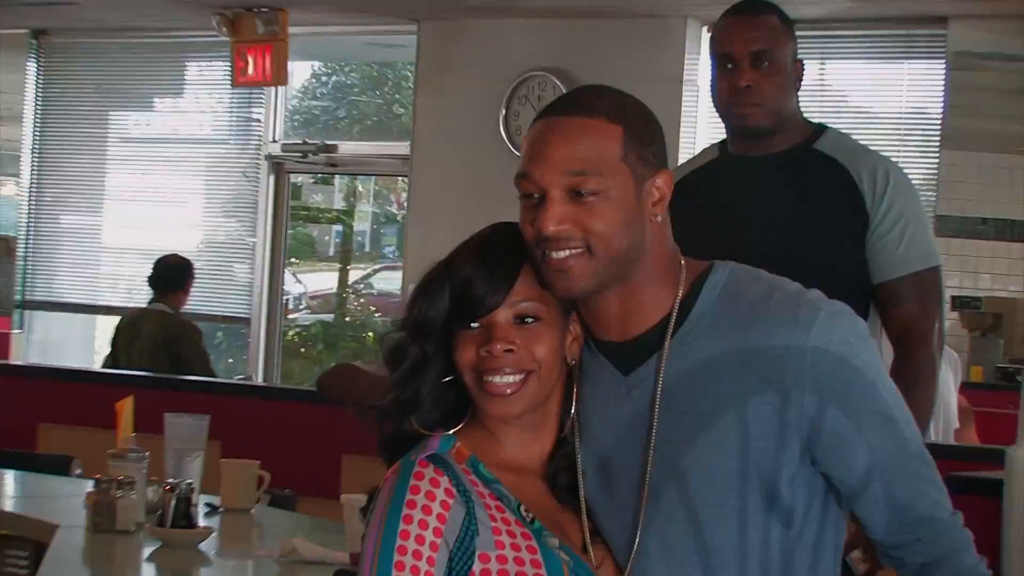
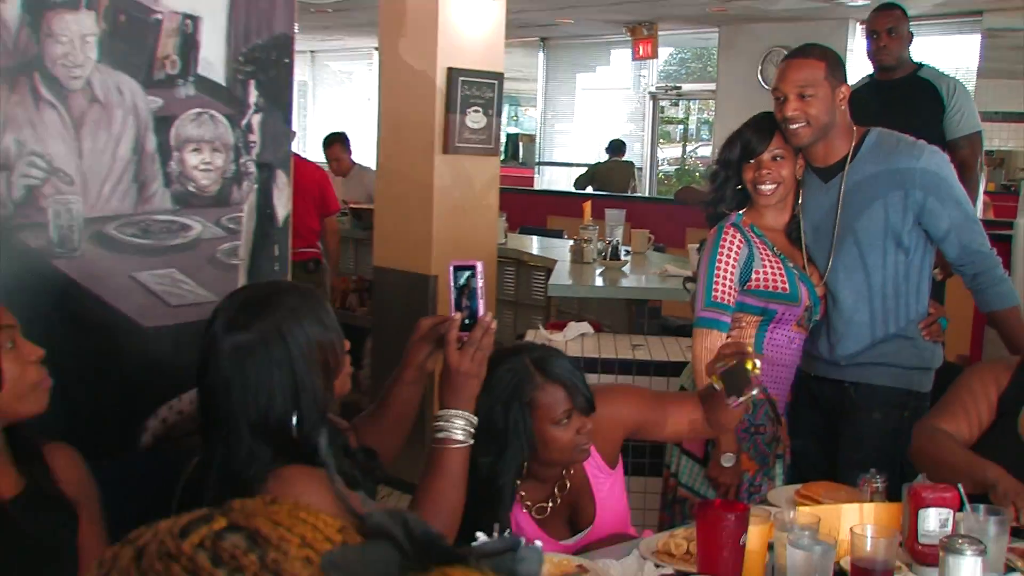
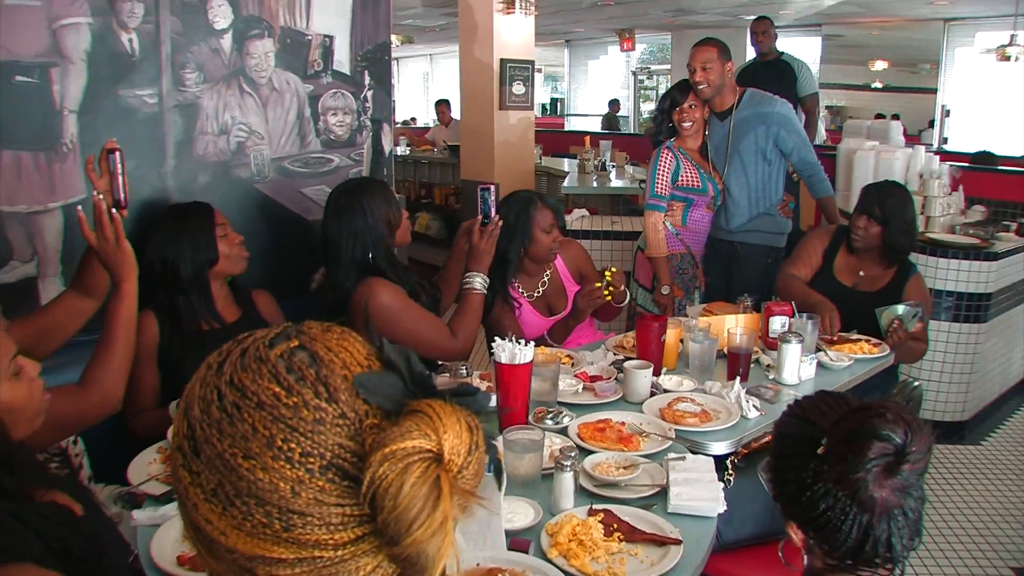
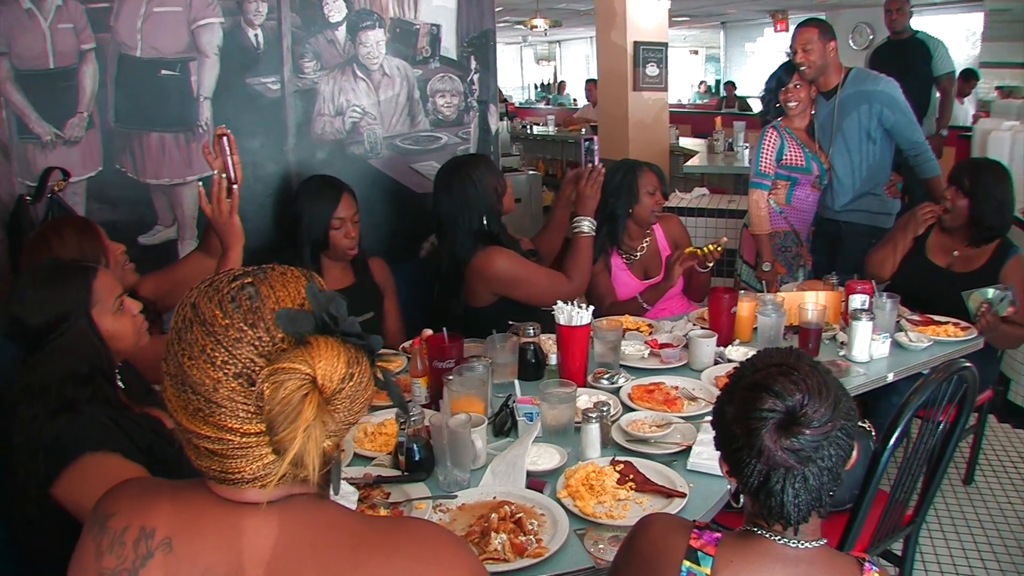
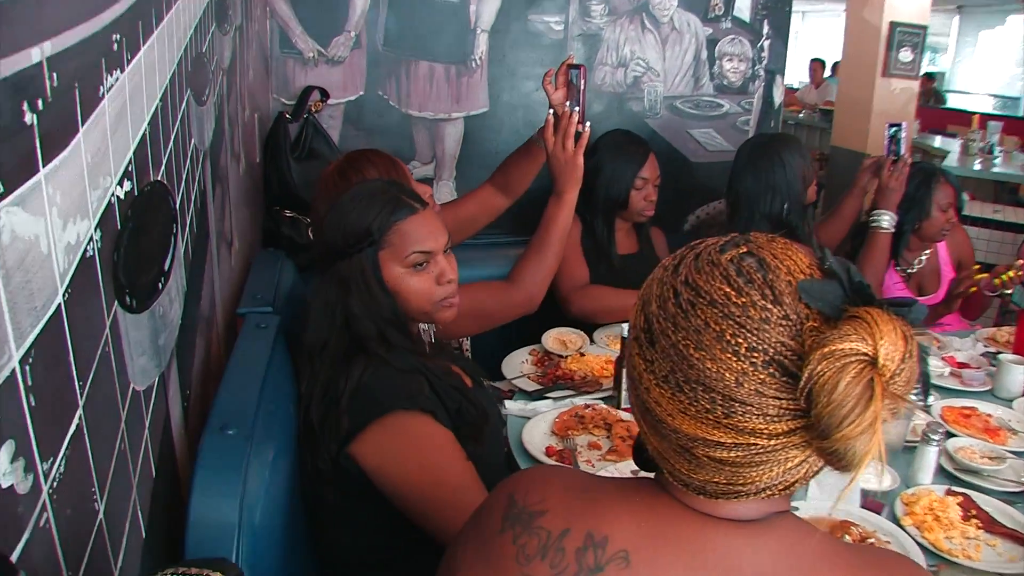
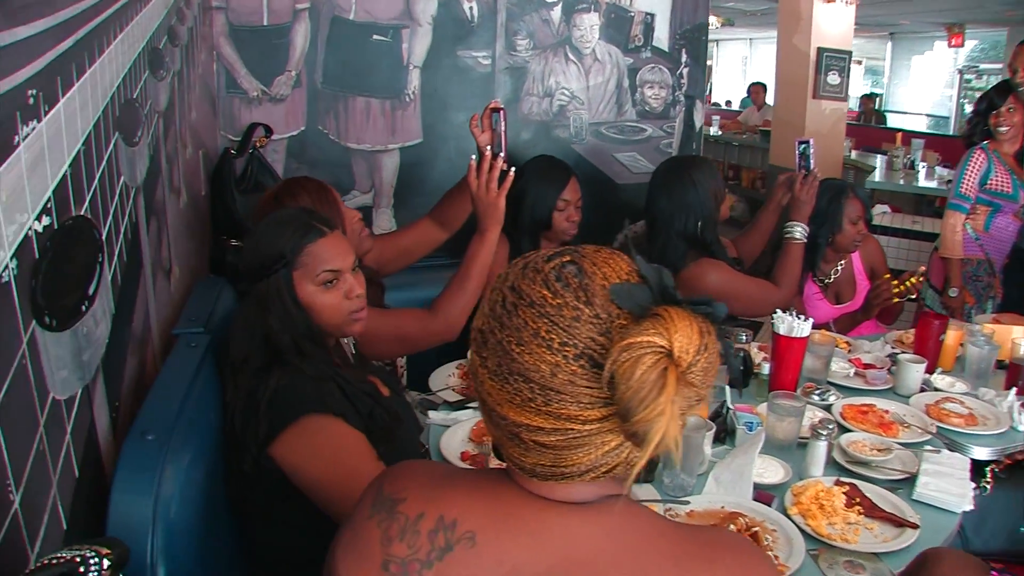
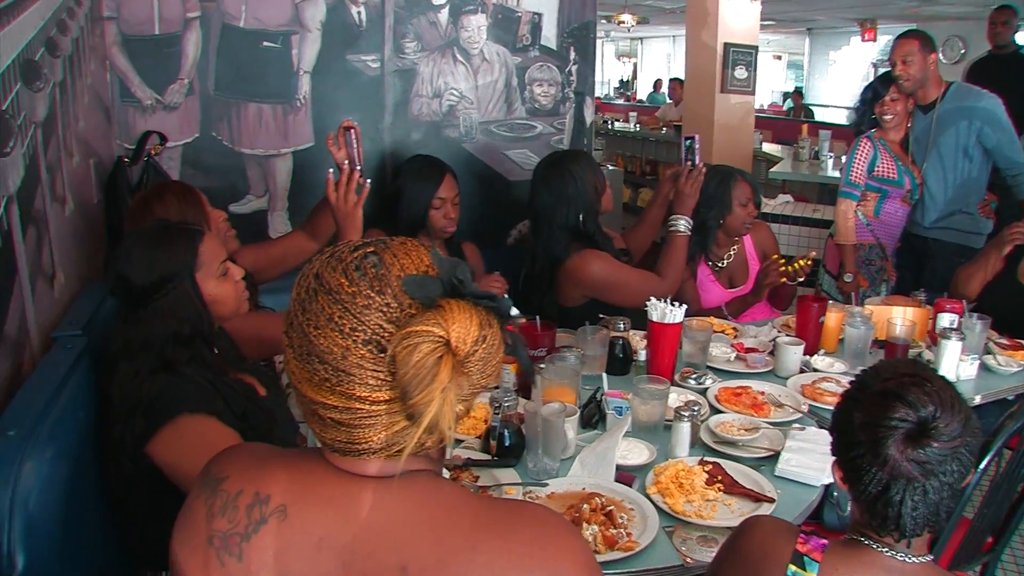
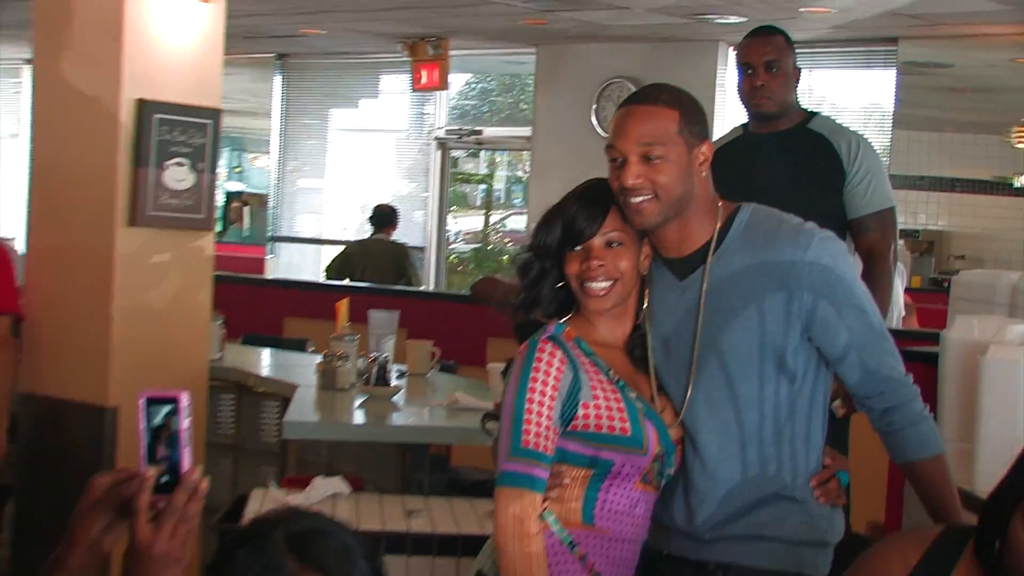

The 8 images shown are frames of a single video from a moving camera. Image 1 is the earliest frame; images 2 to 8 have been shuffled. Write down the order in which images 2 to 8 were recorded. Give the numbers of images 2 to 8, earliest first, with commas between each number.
8, 2, 3, 4, 7, 6, 5
